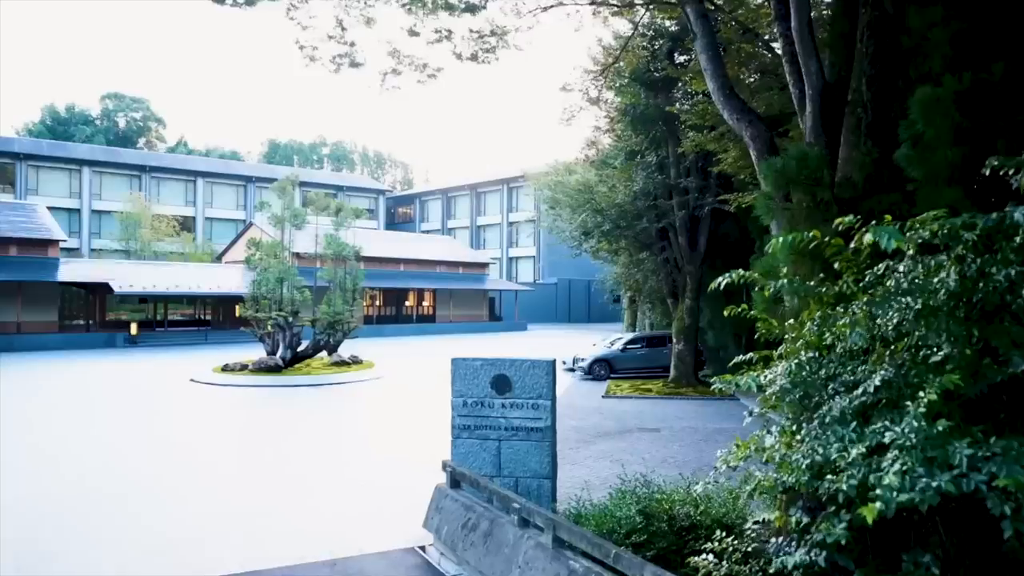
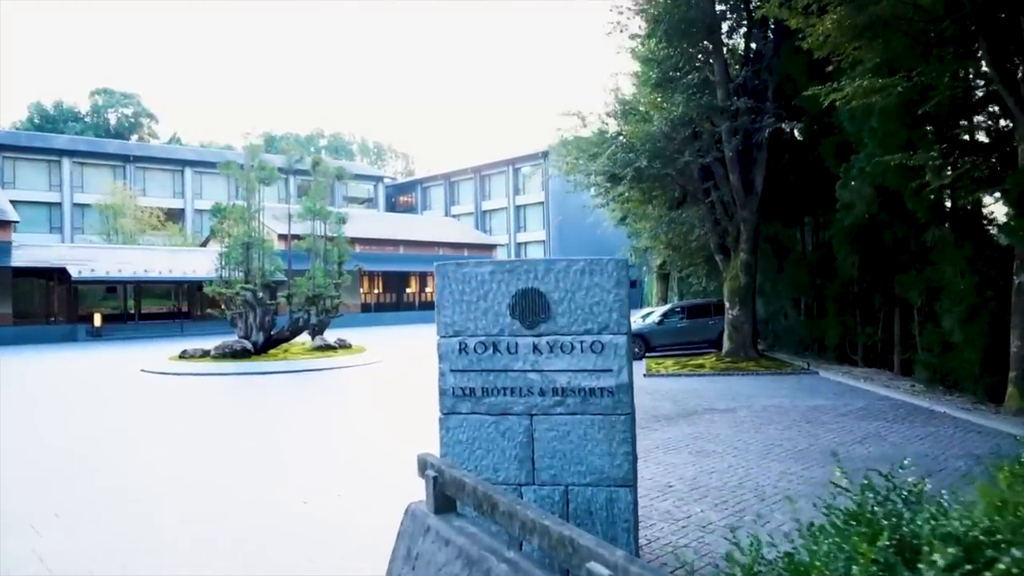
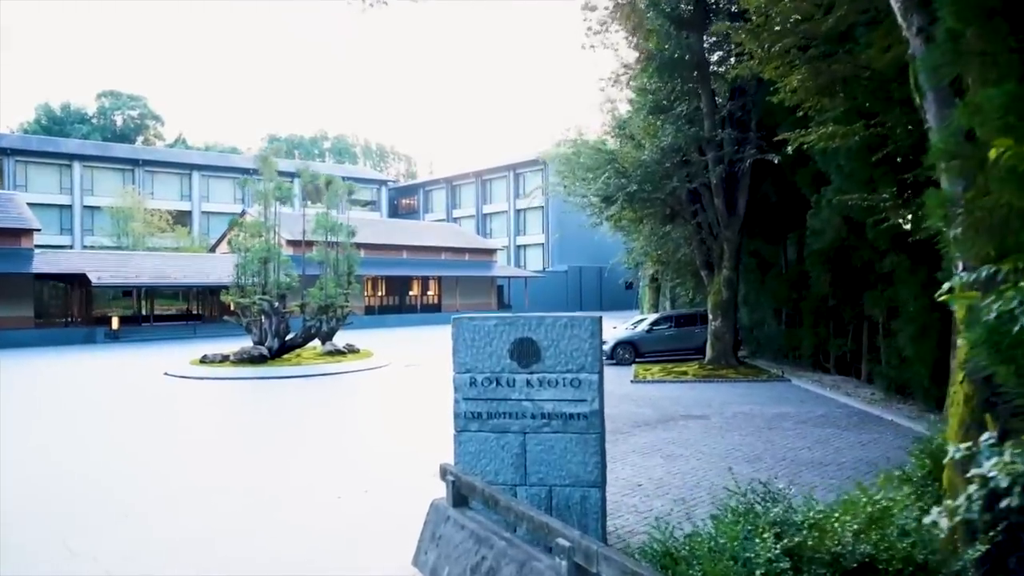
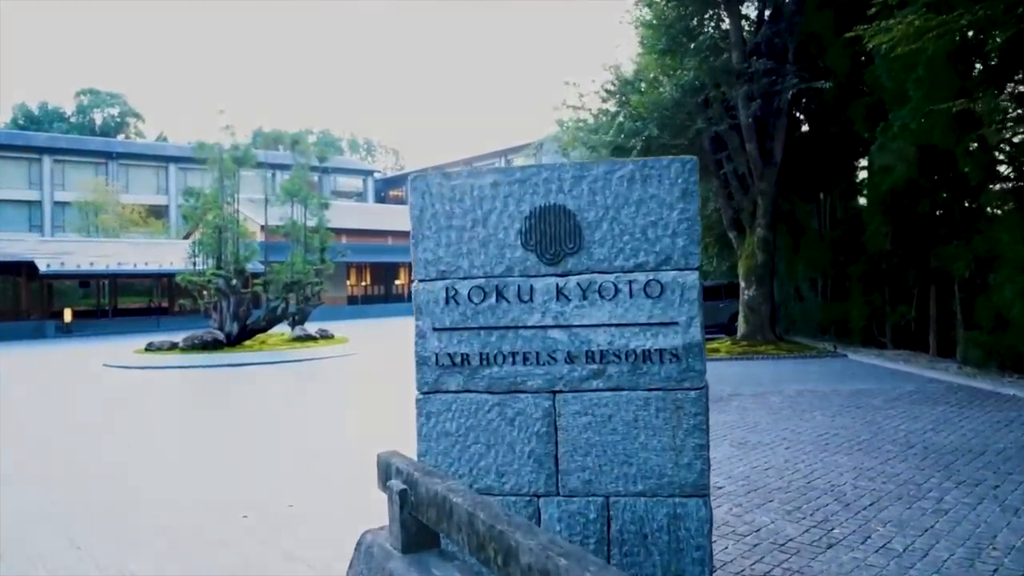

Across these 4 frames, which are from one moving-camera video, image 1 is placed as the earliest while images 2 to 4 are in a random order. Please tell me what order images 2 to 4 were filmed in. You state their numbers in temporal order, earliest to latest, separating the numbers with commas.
3, 2, 4
